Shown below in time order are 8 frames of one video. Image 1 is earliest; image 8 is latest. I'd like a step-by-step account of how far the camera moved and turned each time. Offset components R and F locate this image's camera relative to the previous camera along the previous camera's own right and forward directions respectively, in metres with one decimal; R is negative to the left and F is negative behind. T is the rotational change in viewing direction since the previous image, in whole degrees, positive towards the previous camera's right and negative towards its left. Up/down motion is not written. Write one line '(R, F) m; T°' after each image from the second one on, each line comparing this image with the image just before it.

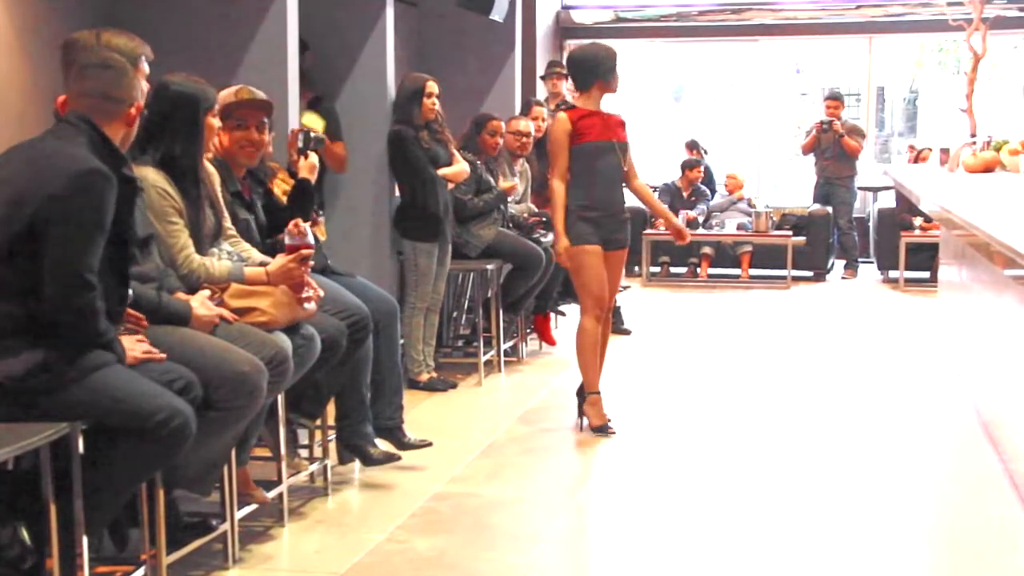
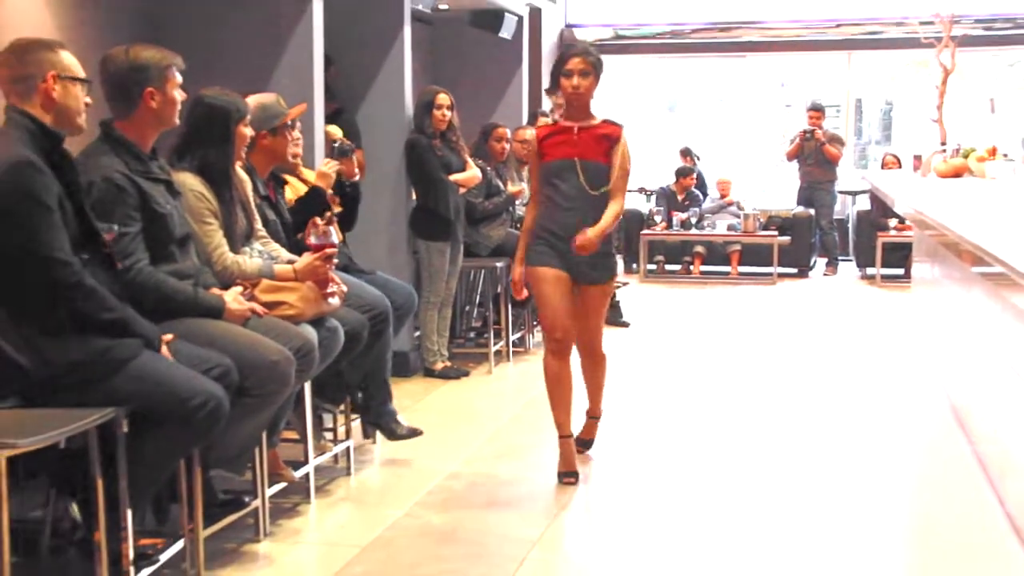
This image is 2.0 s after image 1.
(0.0, -0.2) m; 0°
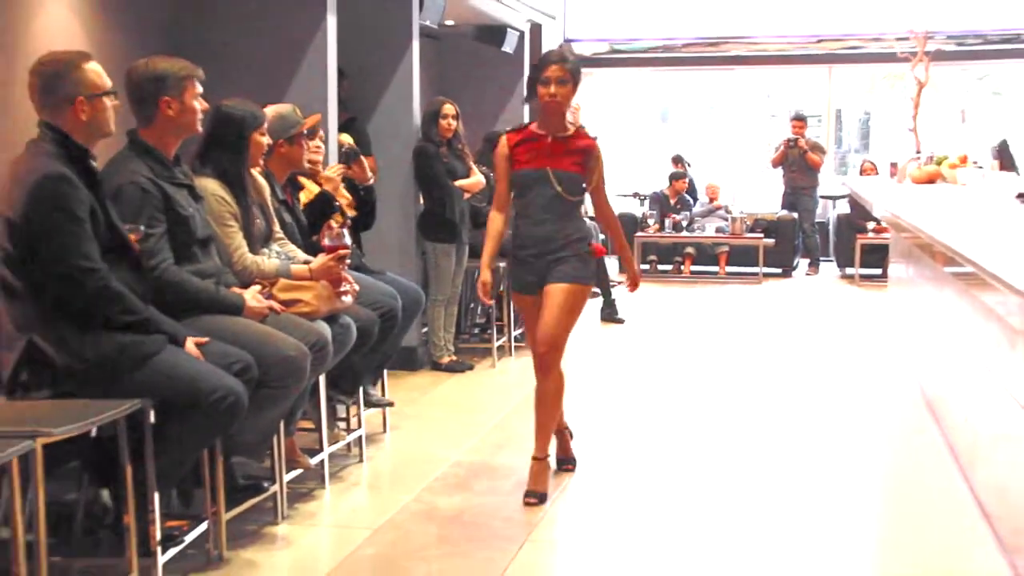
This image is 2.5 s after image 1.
(0.0, -0.2) m; 0°
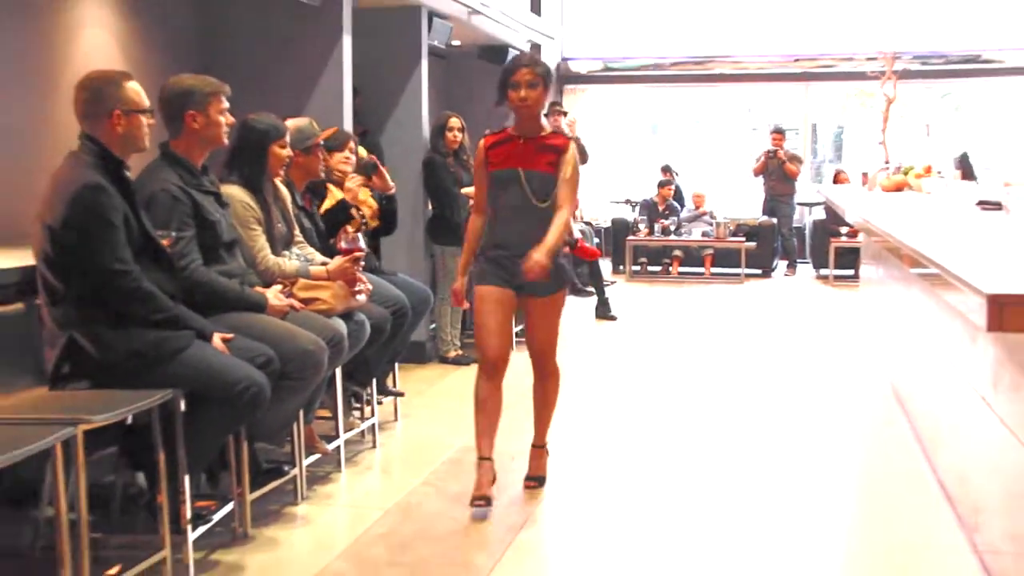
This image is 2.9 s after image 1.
(0.0, -0.3) m; 0°
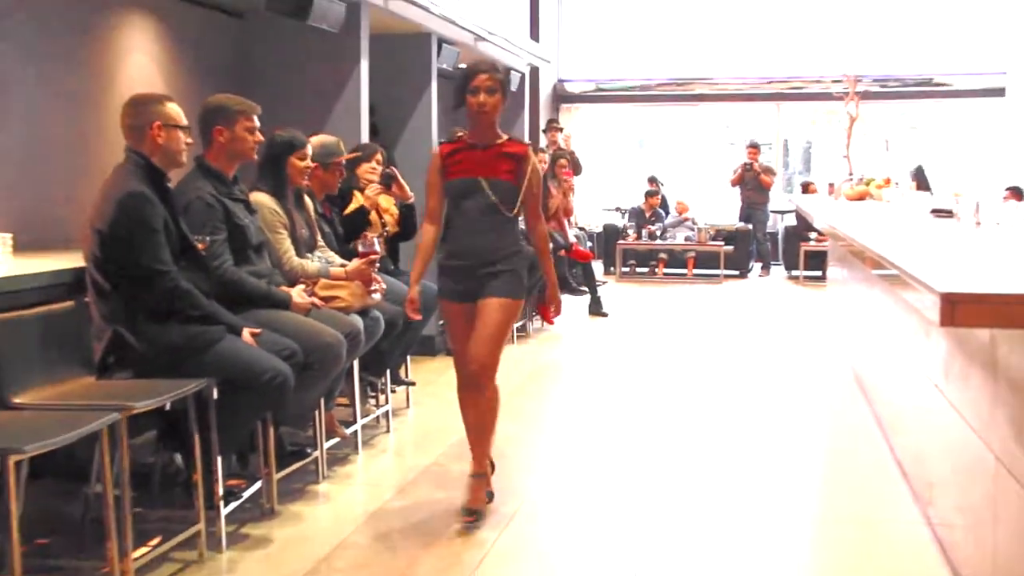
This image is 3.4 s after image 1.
(0.0, -0.4) m; 0°
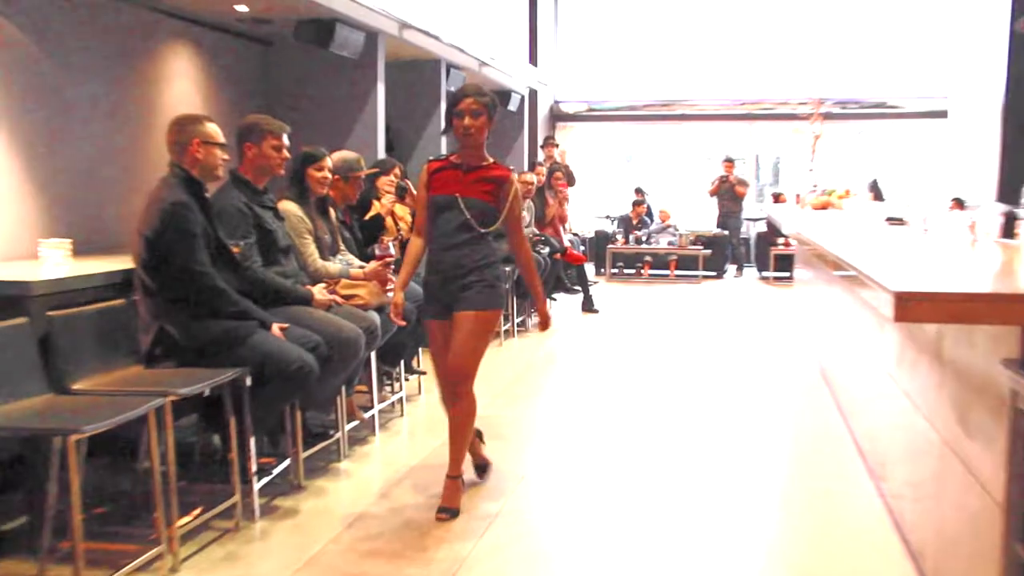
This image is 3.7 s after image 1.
(0.0, -0.4) m; 0°
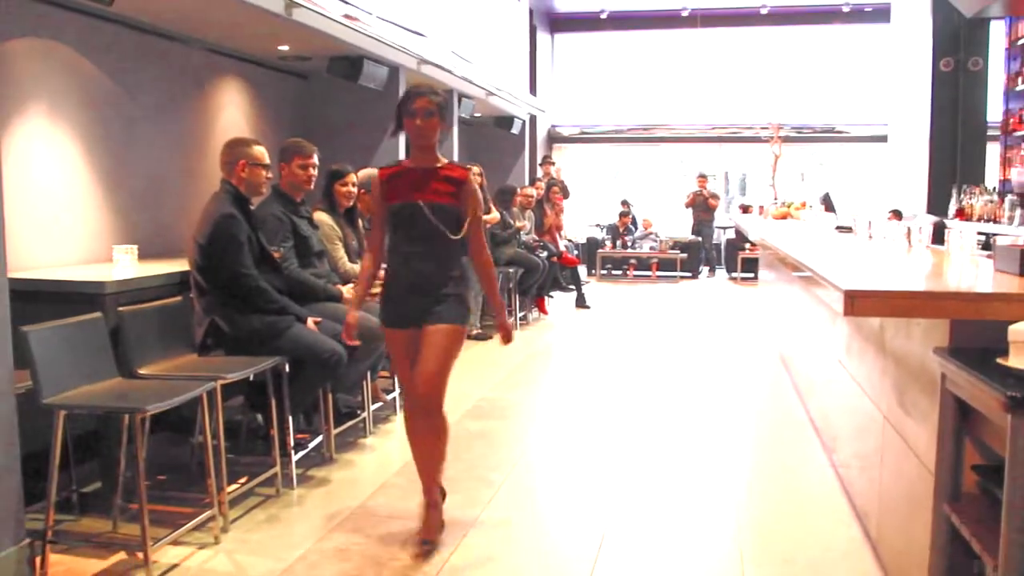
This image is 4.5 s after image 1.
(0.0, -0.7) m; 0°
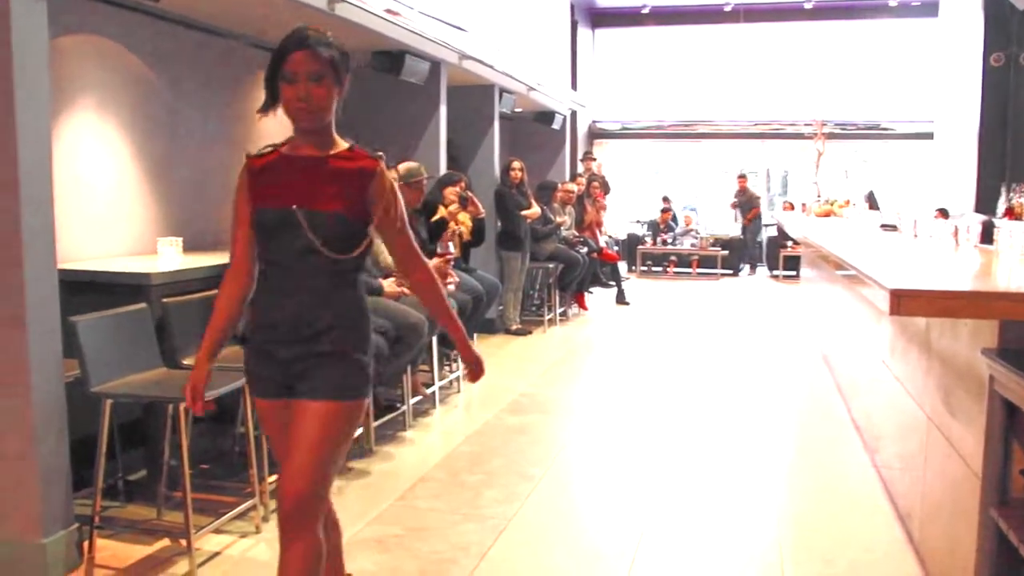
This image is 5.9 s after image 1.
(+0.1, 0.0) m; -3°
